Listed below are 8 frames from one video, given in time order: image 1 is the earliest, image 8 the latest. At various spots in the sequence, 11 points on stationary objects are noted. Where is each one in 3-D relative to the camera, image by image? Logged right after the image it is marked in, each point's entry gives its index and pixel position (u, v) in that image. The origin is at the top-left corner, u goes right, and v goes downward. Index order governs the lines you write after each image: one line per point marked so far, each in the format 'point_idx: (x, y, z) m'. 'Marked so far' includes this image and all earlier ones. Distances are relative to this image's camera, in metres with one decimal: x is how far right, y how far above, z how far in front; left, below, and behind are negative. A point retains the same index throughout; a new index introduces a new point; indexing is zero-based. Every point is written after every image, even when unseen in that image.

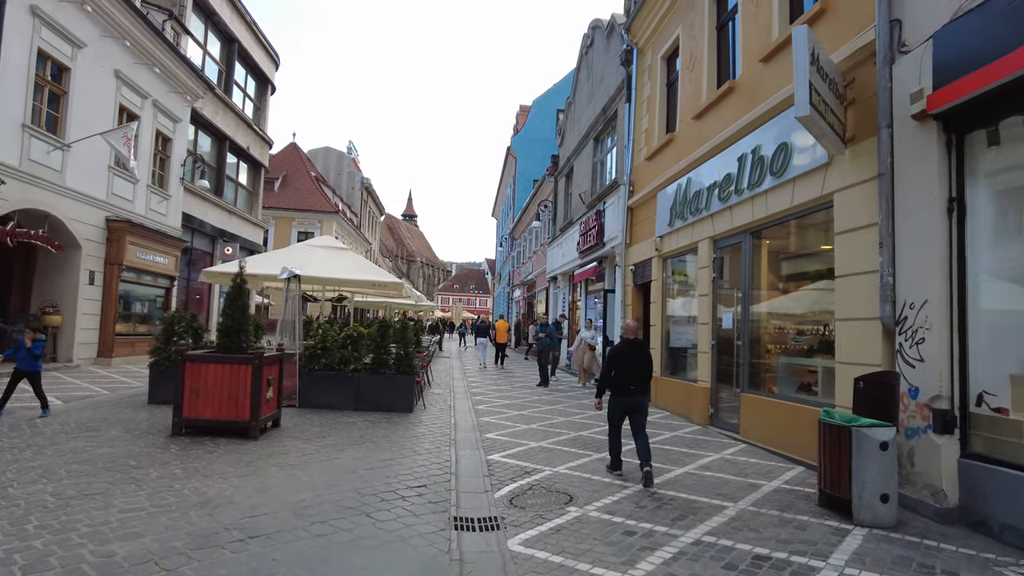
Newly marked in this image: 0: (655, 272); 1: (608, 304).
0: (+2.6, +0.3, +11.6) m
1: (+2.2, -0.3, +14.3) m
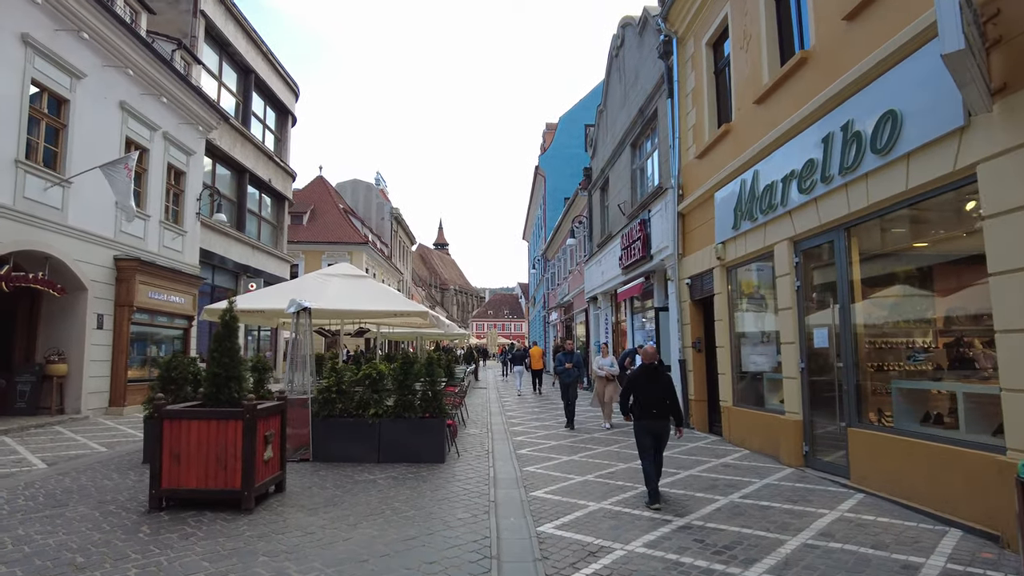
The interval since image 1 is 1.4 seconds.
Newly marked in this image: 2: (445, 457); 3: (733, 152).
0: (+3.2, 0.0, +10.0) m
1: (+3.0, -0.7, +12.8) m
2: (-0.9, -2.2, +8.6) m
3: (+3.3, +2.0, +9.5) m
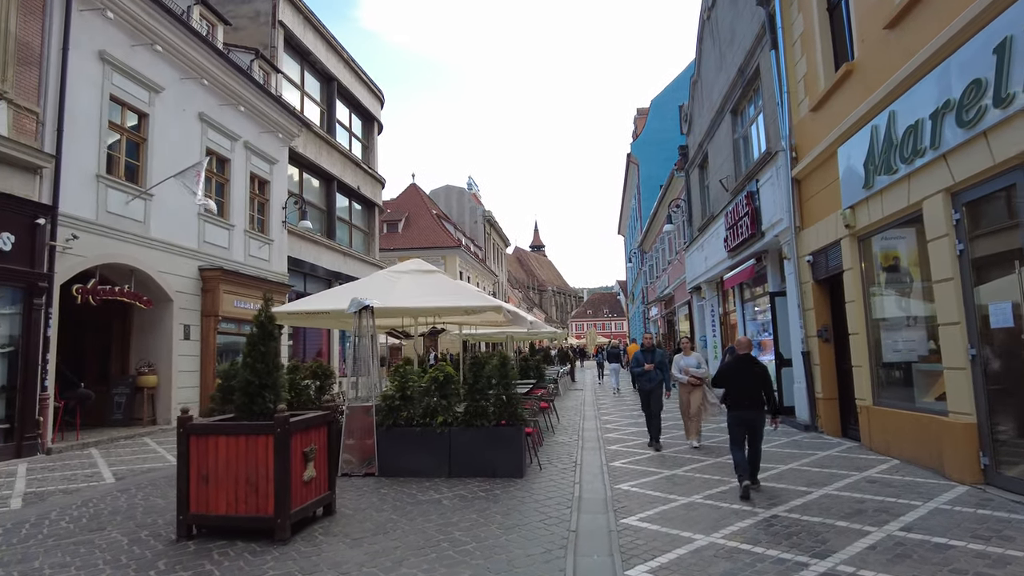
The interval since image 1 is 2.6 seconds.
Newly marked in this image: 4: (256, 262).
0: (+4.3, +0.4, +8.3) m
1: (+4.5, -0.4, +11.0) m
2: (+0.1, -2.1, +7.5) m
3: (+4.2, +2.3, +7.8) m
4: (-6.6, +0.7, +16.6) m
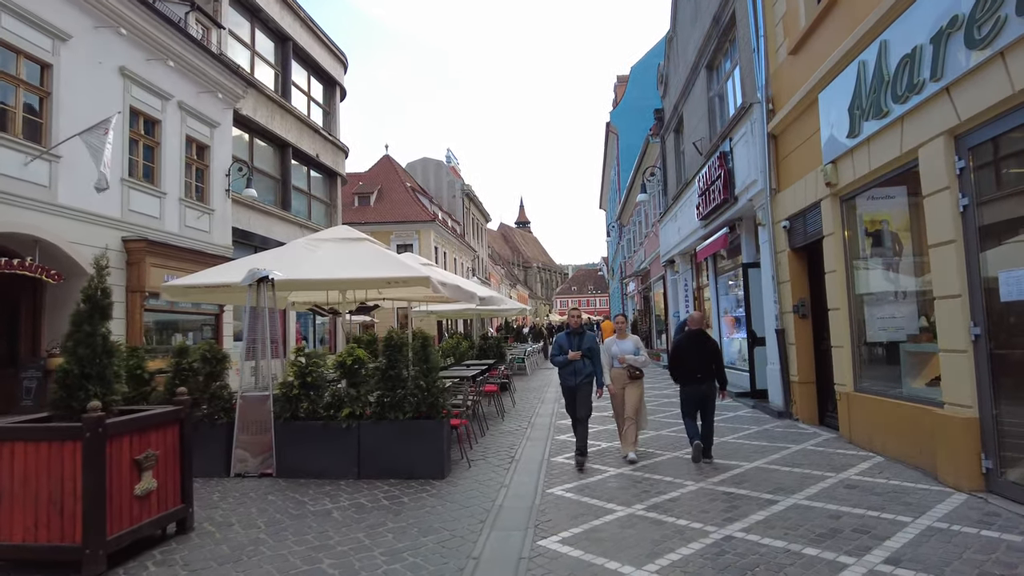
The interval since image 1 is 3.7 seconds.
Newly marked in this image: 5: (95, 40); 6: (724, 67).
0: (+3.5, +0.7, +7.2) m
1: (+3.7, +0.1, +10.0) m
2: (-0.6, -1.8, +6.4) m
3: (+3.4, +2.6, +6.6) m
4: (-7.5, +1.3, +15.3) m
5: (-8.0, +4.8, +12.2) m
6: (+3.9, +4.1, +11.9) m
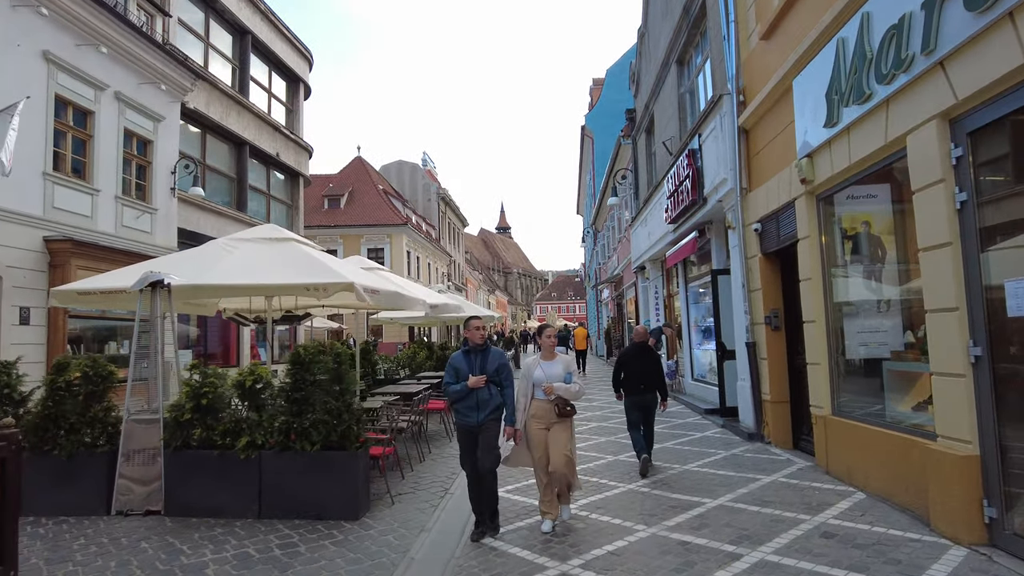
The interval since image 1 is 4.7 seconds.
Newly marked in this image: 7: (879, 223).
0: (+2.9, +0.6, +6.4) m
1: (+3.0, 0.0, +9.2) m
2: (-1.2, -1.9, +5.5) m
3: (+2.8, +2.6, +5.9) m
4: (-8.4, +1.2, +14.2) m
5: (-8.7, +4.7, +11.2) m
6: (+3.2, +4.0, +11.2) m
7: (+3.2, +0.6, +5.7) m
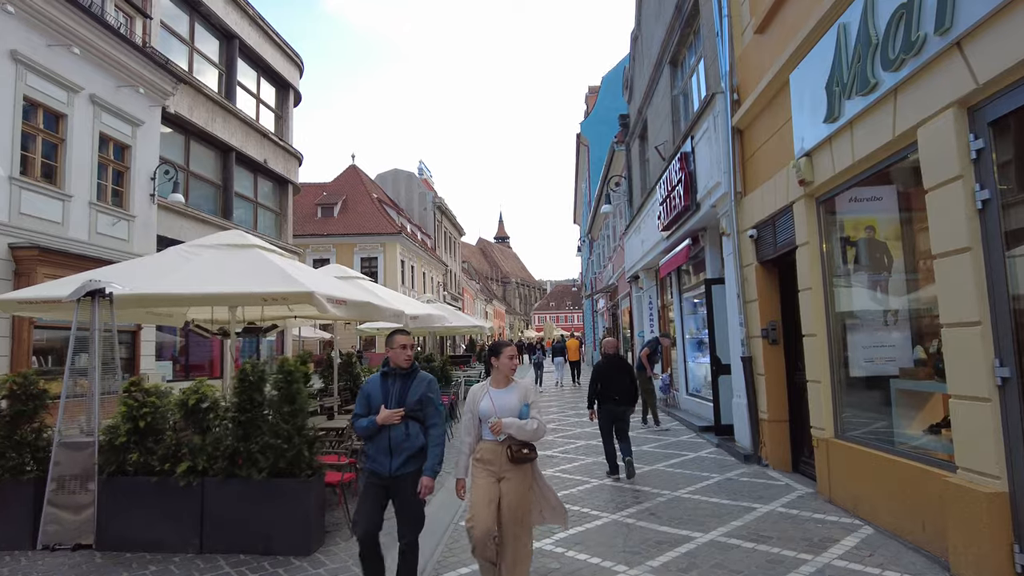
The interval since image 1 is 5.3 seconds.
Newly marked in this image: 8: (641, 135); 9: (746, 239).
0: (+2.7, +0.5, +5.9) m
1: (+2.8, -0.2, +8.7) m
2: (-1.5, -1.9, +5.0) m
3: (+2.6, +2.5, +5.4) m
4: (-8.6, +1.0, +13.7) m
5: (-9.0, +4.5, +10.8) m
6: (+2.9, +3.8, +10.8) m
7: (+3.0, +0.5, +5.2) m
8: (+3.0, +3.6, +15.1) m
9: (+2.7, +0.6, +7.4) m
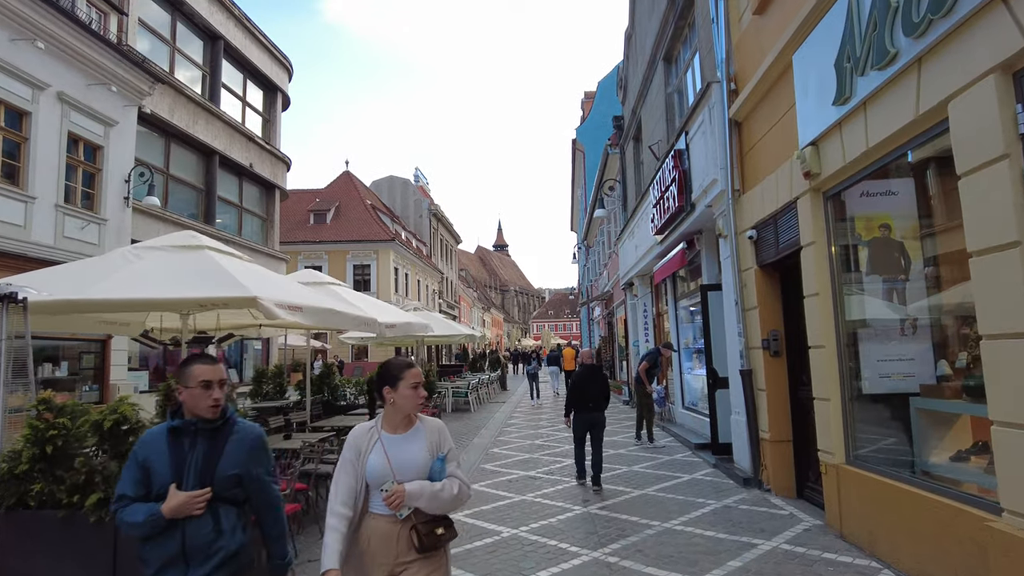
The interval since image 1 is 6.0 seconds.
0: (+2.4, +0.5, +5.3) m
1: (+2.5, -0.3, +8.1) m
2: (-1.7, -2.0, +4.3) m
3: (+2.4, +2.4, +4.8) m
4: (-8.9, +0.9, +13.1) m
5: (-9.2, +4.4, +10.2) m
6: (+2.7, +3.7, +10.2) m
7: (+2.8, +0.4, +4.6) m
8: (+2.8, +3.4, +14.5) m
9: (+2.4, +0.5, +6.7) m
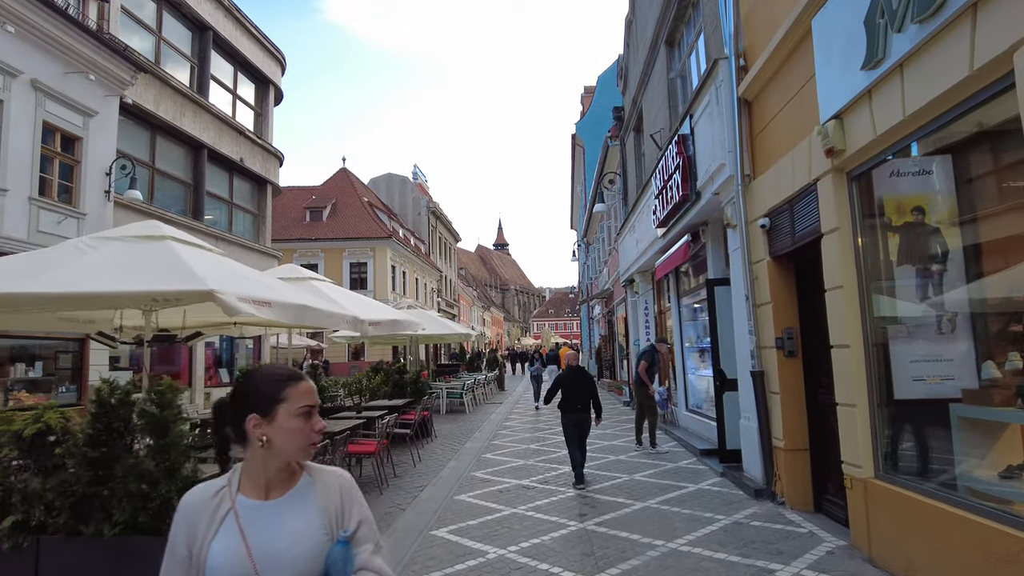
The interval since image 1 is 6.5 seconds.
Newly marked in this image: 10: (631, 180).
0: (+2.3, +0.5, +4.7) m
1: (+2.4, -0.2, +7.5) m
2: (-1.8, -1.9, +3.8) m
3: (+2.3, +2.5, +4.3) m
4: (-9.0, +0.9, +12.6) m
5: (-9.3, +4.5, +9.6) m
6: (+2.6, +3.7, +9.6) m
7: (+2.7, +0.5, +4.0) m
8: (+2.7, +3.5, +13.9) m
9: (+2.3, +0.6, +6.2) m
10: (+2.7, +2.4, +14.5) m
